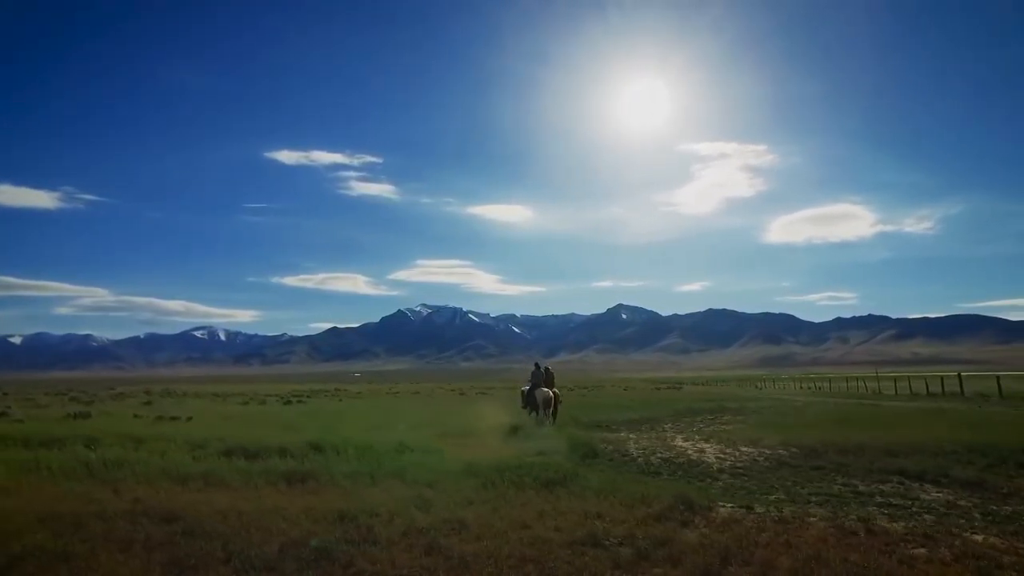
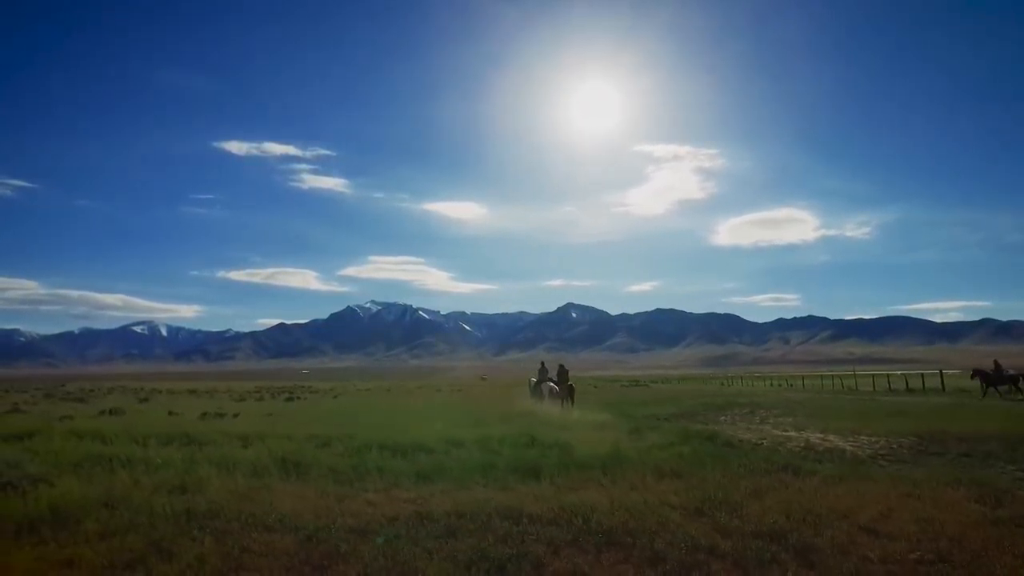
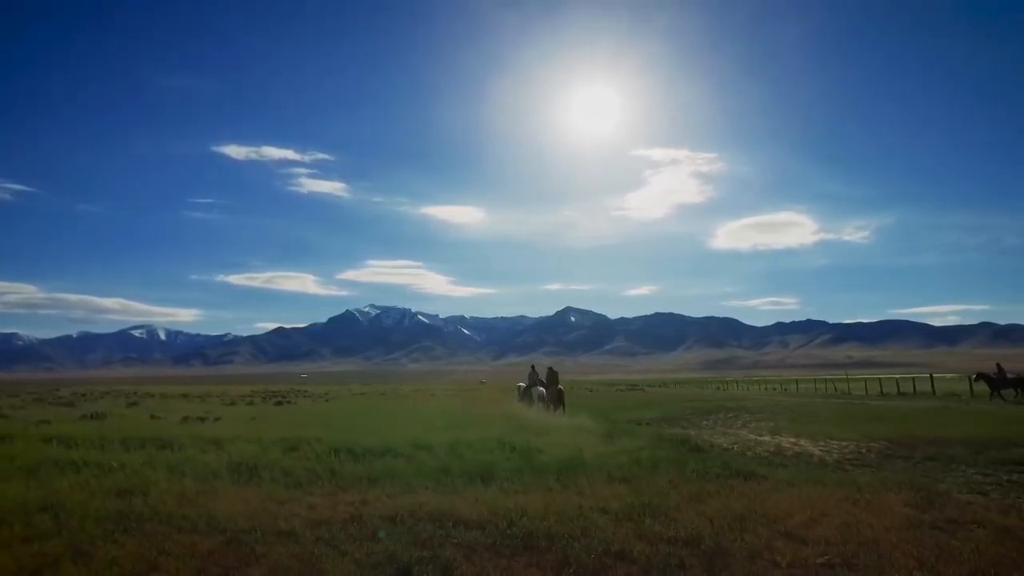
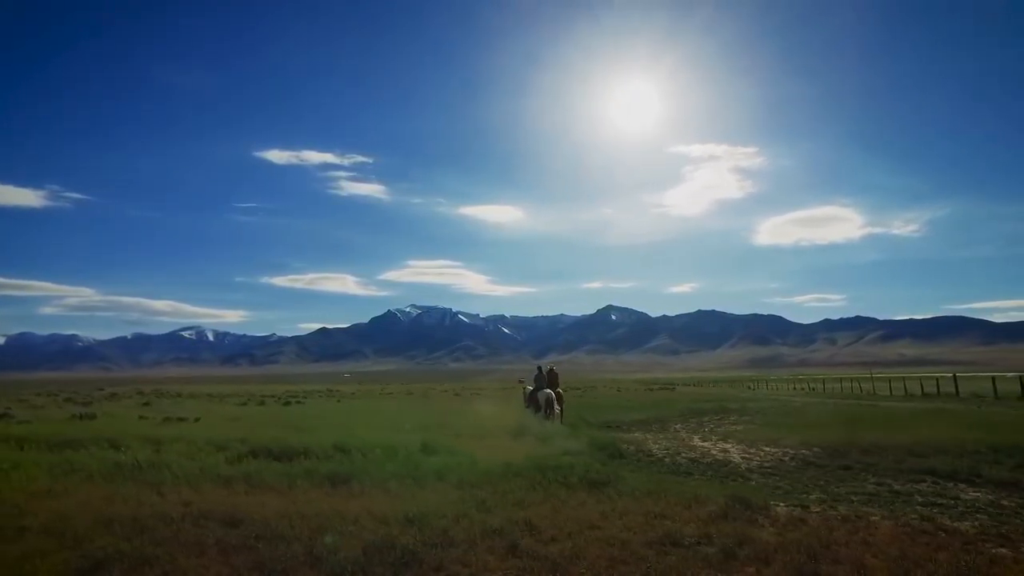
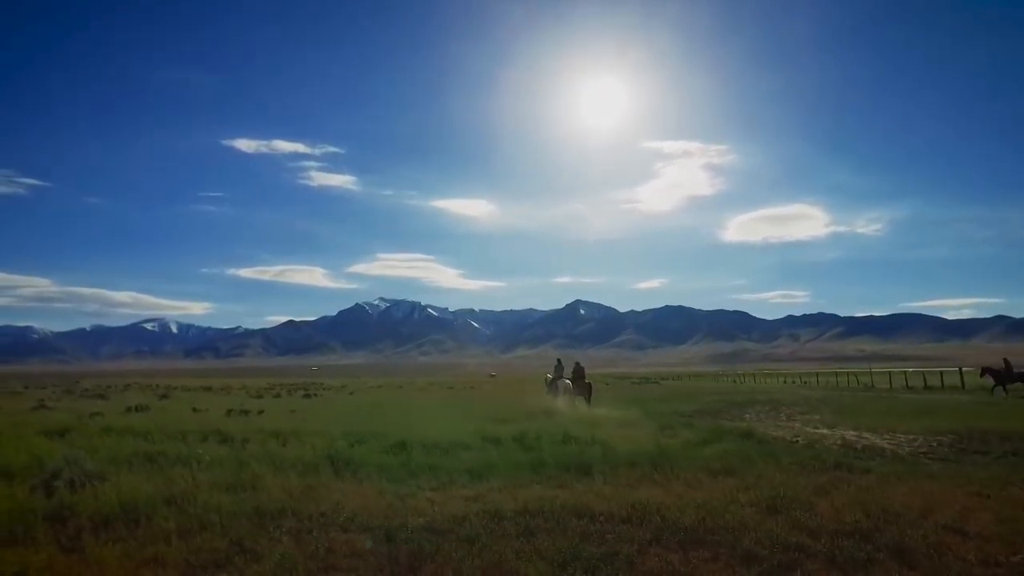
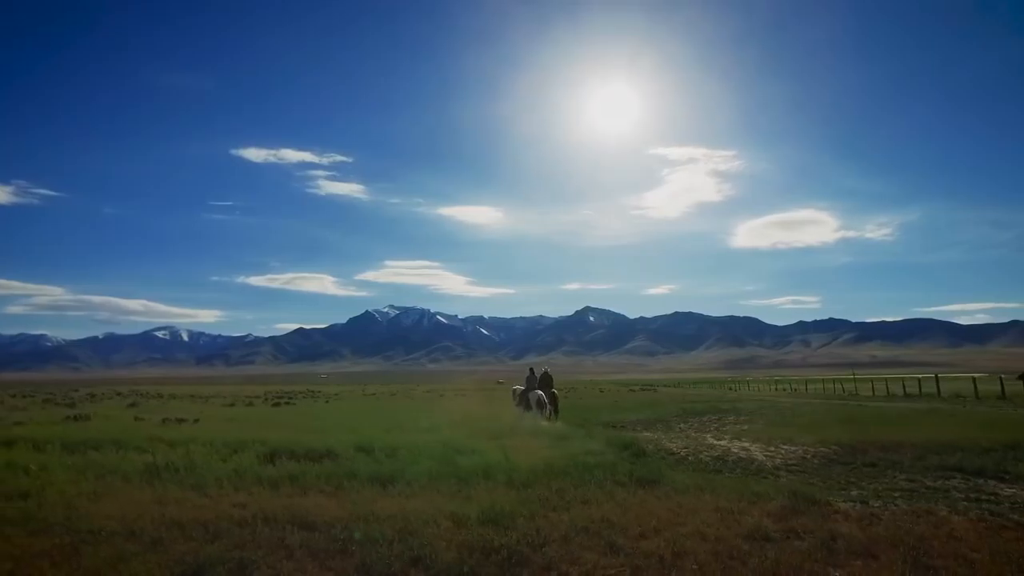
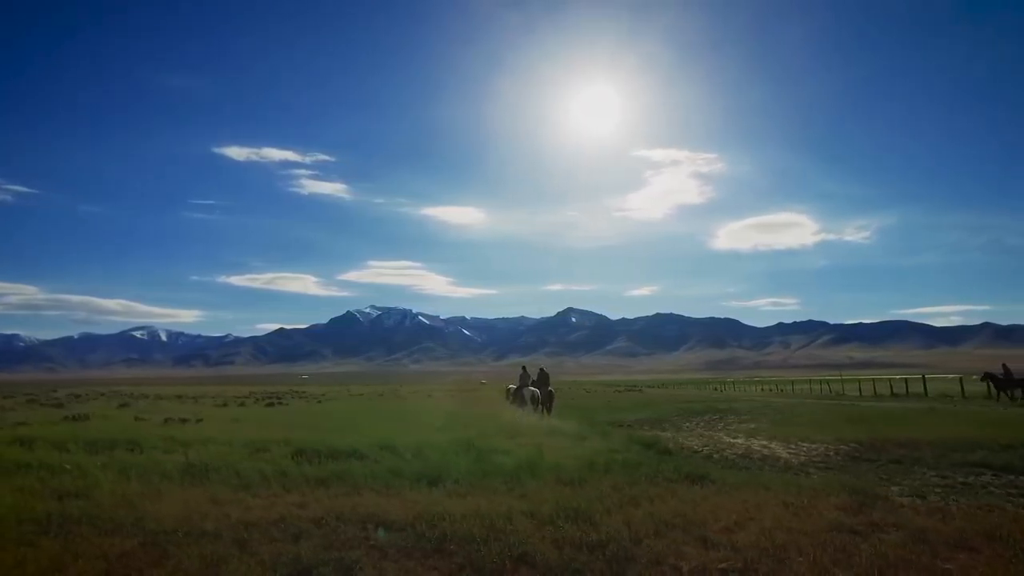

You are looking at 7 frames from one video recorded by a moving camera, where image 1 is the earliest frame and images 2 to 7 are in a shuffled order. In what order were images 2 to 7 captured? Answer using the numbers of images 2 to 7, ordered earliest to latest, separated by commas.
4, 6, 7, 3, 2, 5
